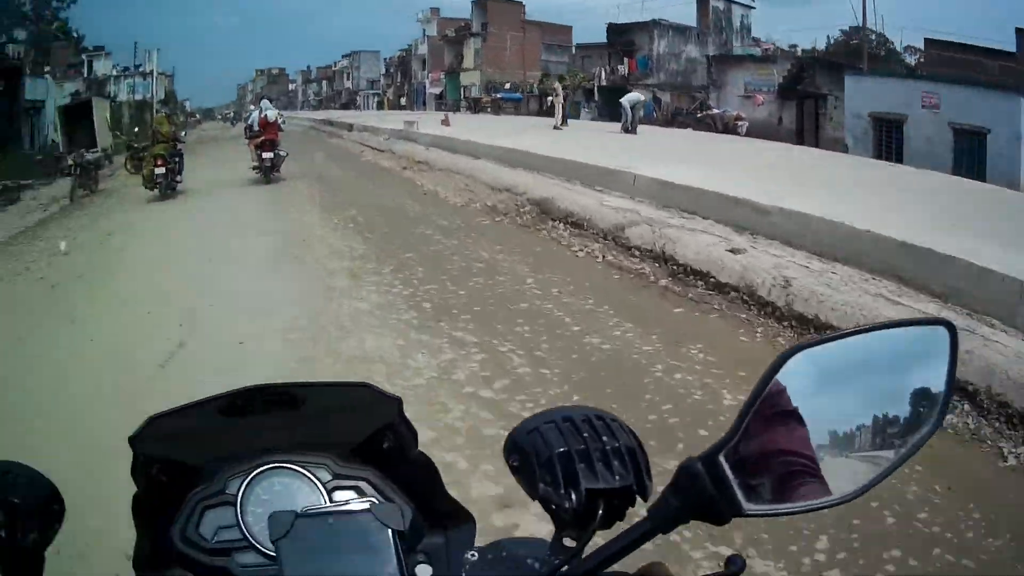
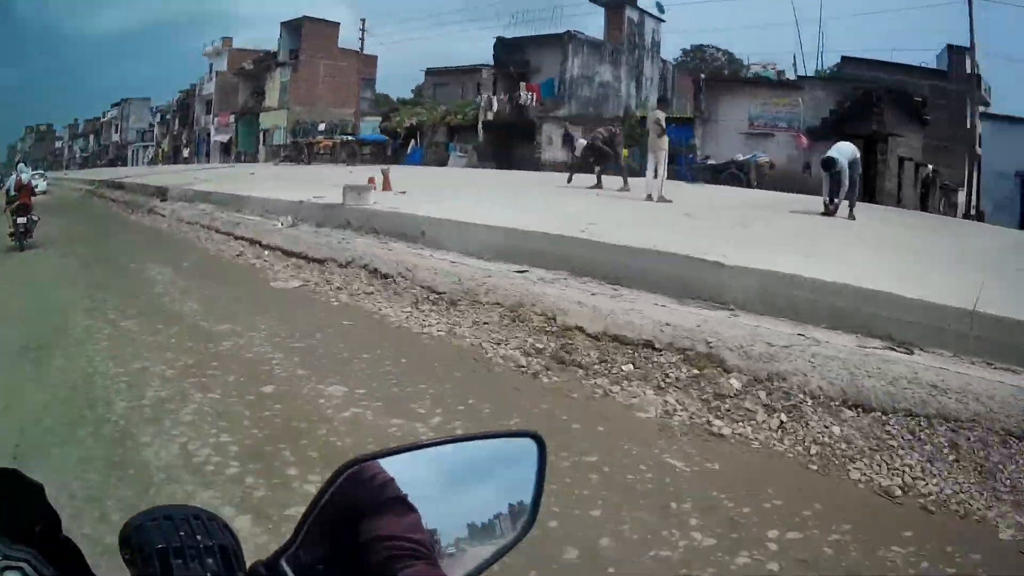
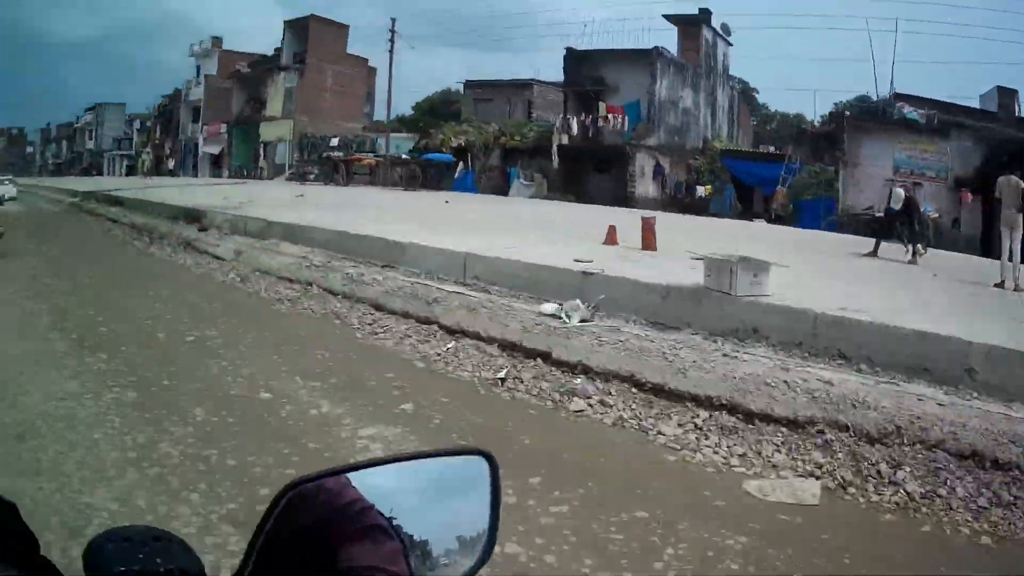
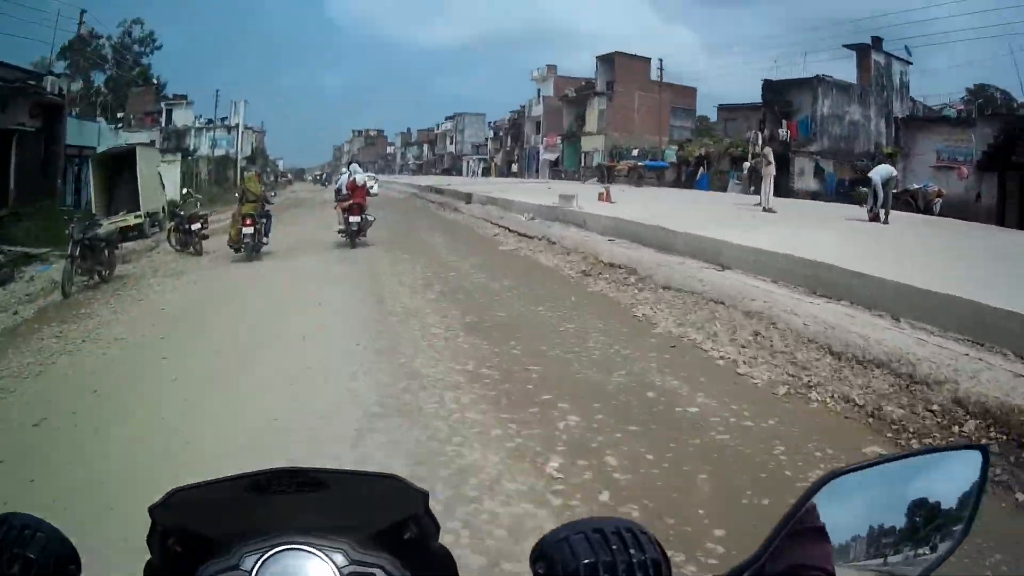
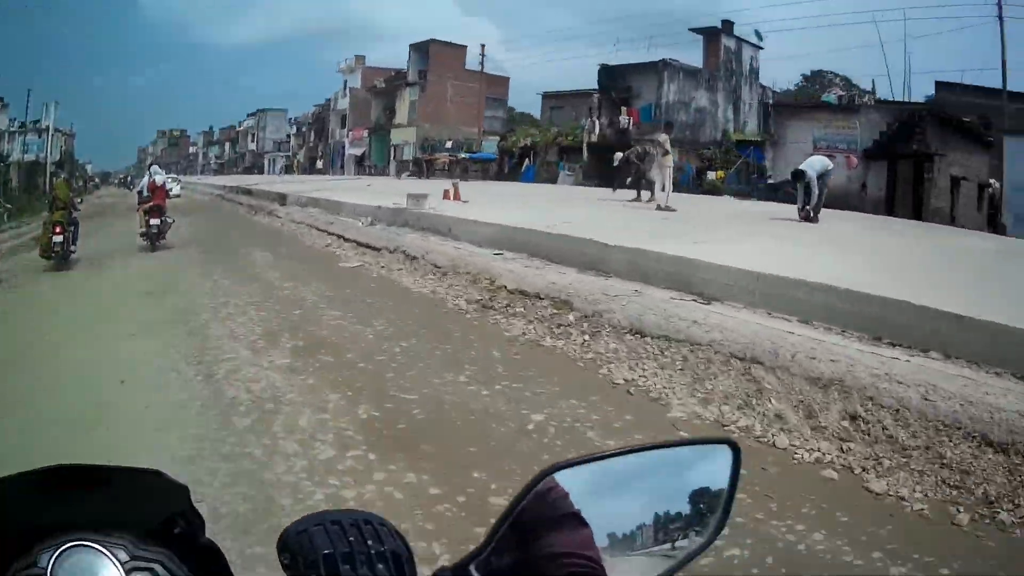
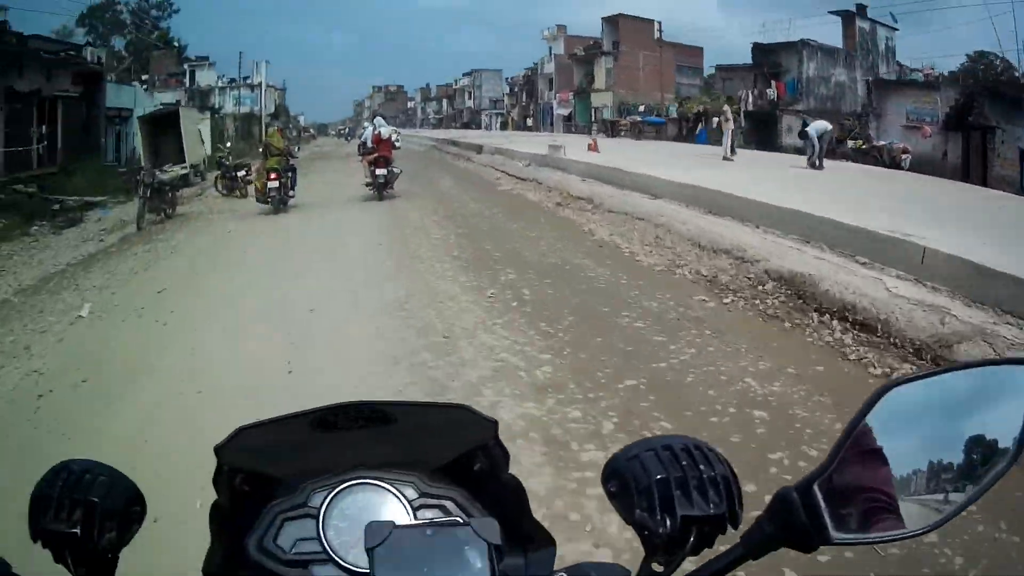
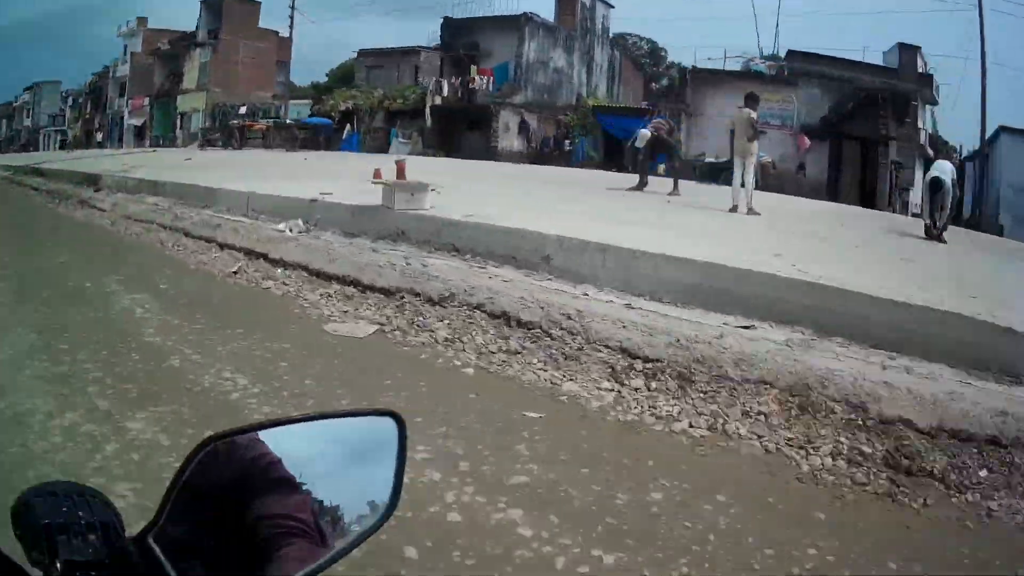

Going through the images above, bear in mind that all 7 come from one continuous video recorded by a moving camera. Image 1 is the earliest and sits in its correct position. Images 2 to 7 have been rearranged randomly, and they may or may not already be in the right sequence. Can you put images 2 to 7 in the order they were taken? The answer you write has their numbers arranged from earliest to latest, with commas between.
6, 4, 5, 2, 7, 3
